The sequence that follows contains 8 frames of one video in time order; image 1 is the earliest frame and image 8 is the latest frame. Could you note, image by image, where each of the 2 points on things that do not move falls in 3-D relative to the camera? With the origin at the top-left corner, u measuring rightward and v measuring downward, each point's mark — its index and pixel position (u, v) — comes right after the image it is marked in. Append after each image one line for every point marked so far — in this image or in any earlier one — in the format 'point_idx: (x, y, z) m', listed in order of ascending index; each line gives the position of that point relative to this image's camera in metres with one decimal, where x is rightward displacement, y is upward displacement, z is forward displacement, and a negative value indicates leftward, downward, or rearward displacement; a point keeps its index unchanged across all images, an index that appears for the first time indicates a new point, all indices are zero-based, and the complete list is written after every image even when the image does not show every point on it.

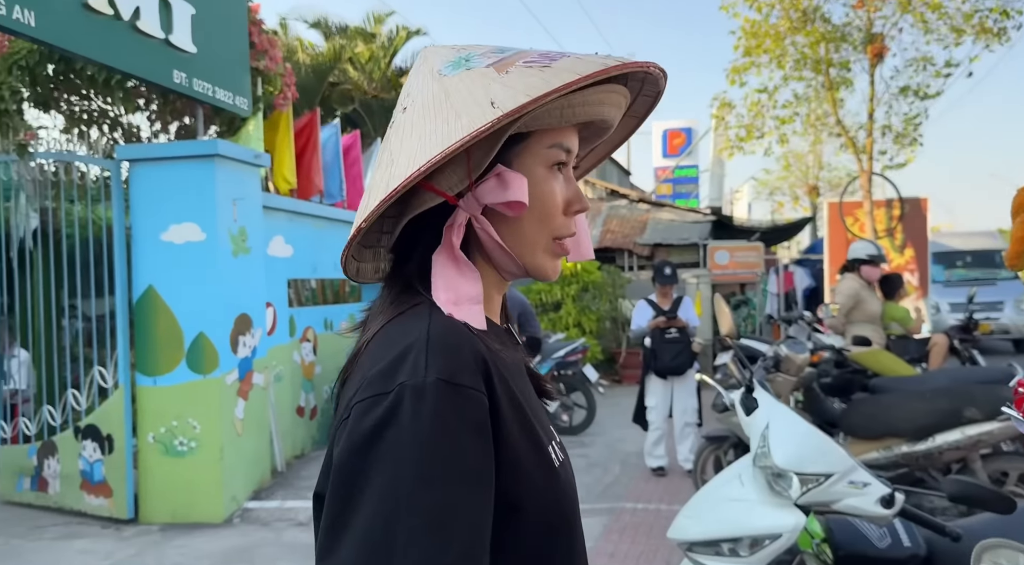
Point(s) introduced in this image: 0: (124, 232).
0: (-2.4, +0.3, +4.8) m
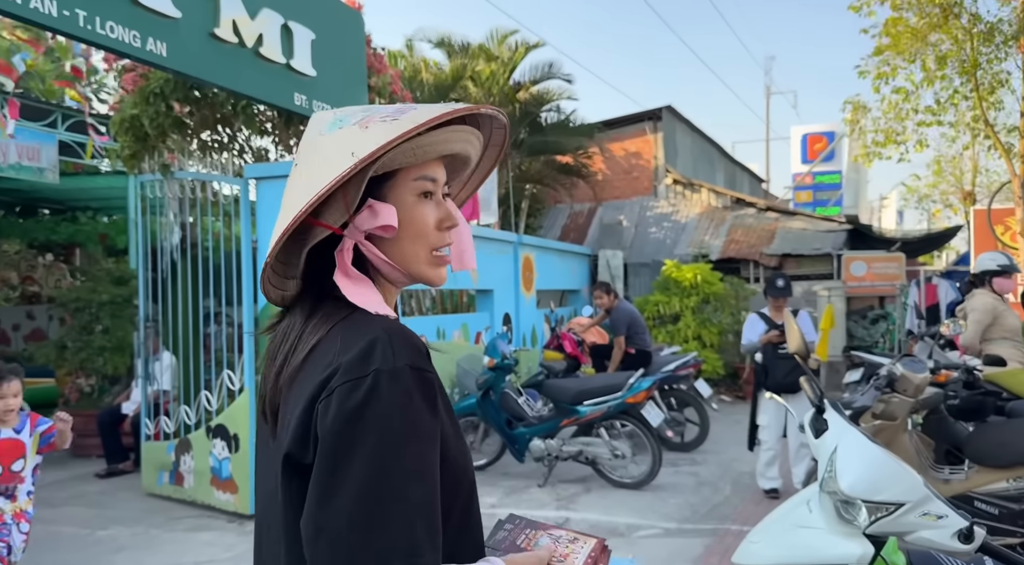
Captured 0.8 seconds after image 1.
0: (-1.7, +0.2, +5.1) m
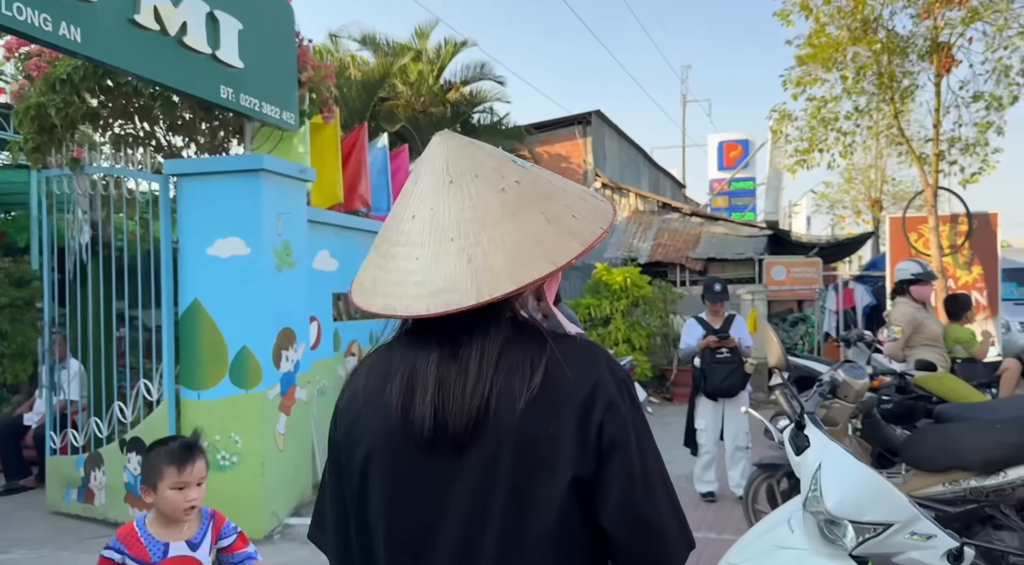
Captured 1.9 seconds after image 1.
0: (-2.1, +0.2, +4.8) m
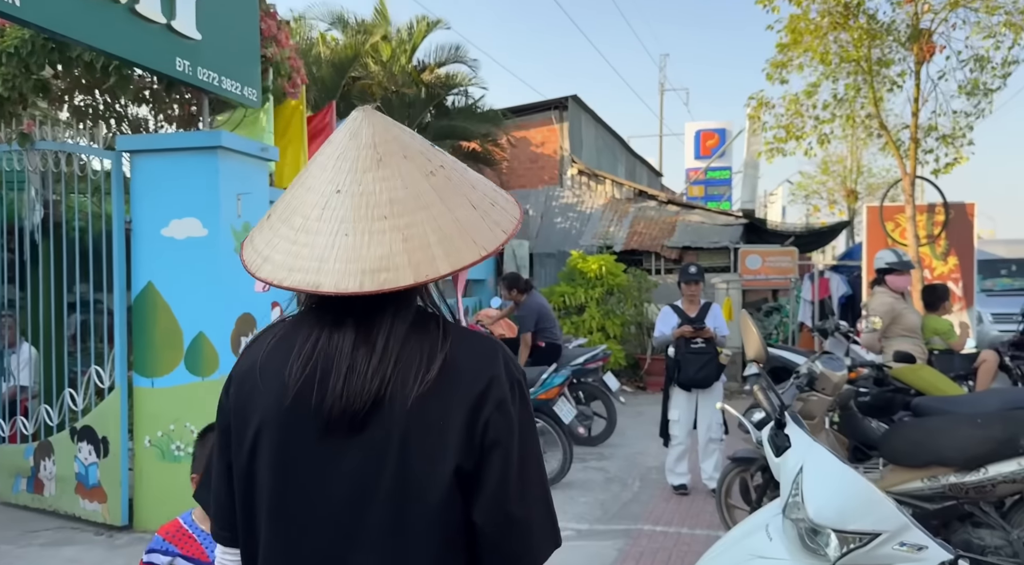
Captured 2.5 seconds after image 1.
0: (-2.3, +0.3, +4.6) m
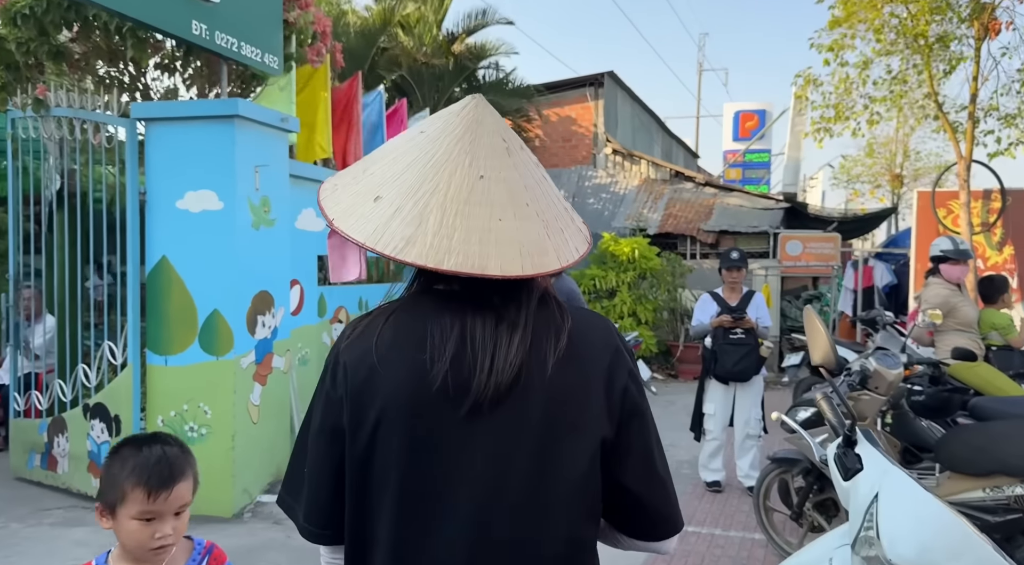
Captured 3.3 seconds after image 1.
0: (-2.1, +0.5, +4.4) m
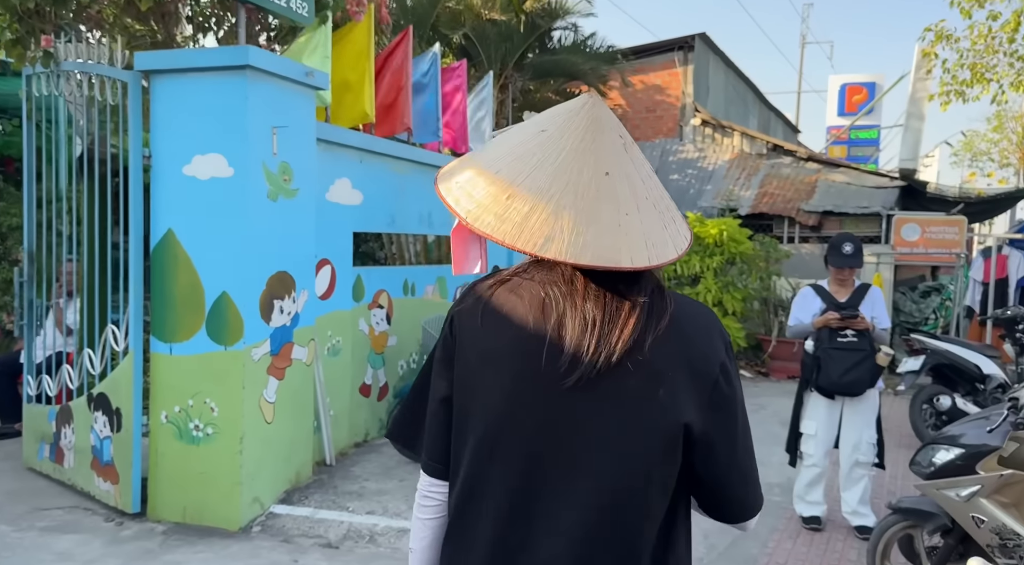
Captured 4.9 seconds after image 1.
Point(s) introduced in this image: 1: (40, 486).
0: (-1.8, +0.6, +3.9) m
1: (-2.6, -1.1, +4.3) m
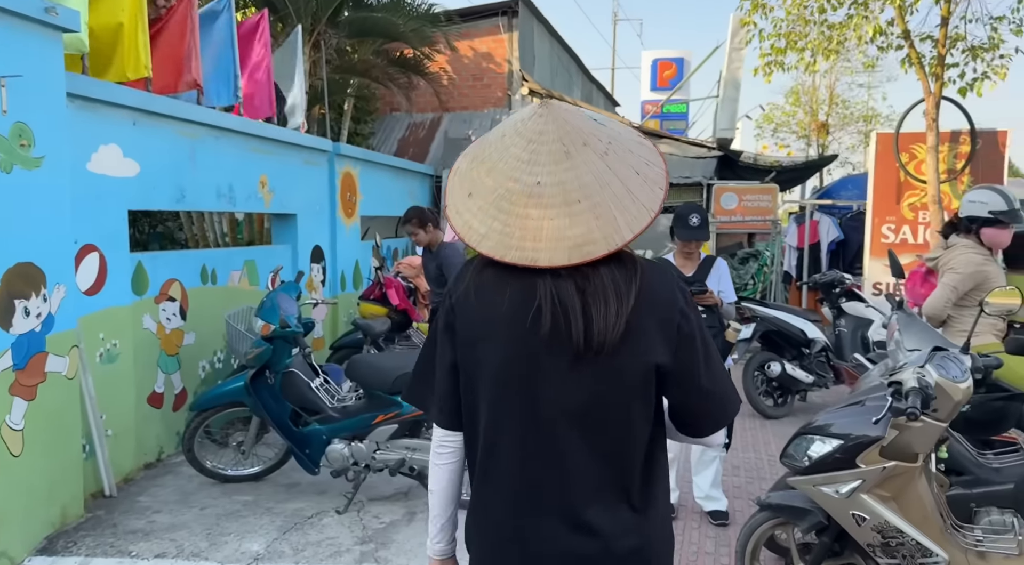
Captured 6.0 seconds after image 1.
0: (-2.6, +0.6, +2.9) m
1: (-3.3, -1.1, +3.2) m
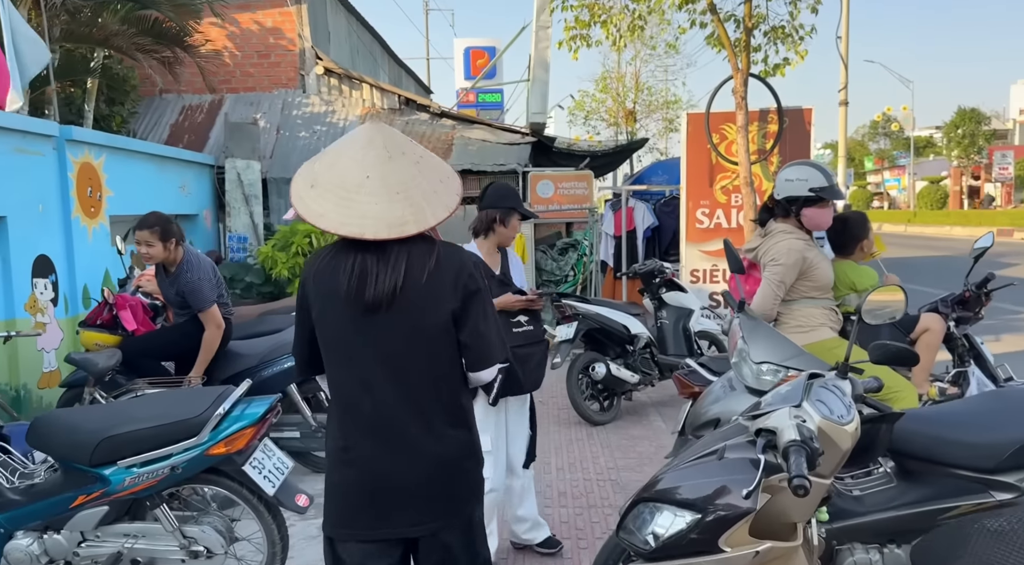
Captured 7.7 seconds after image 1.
0: (-3.2, +0.4, +1.5) m
1: (-3.9, -1.3, +1.6) m
